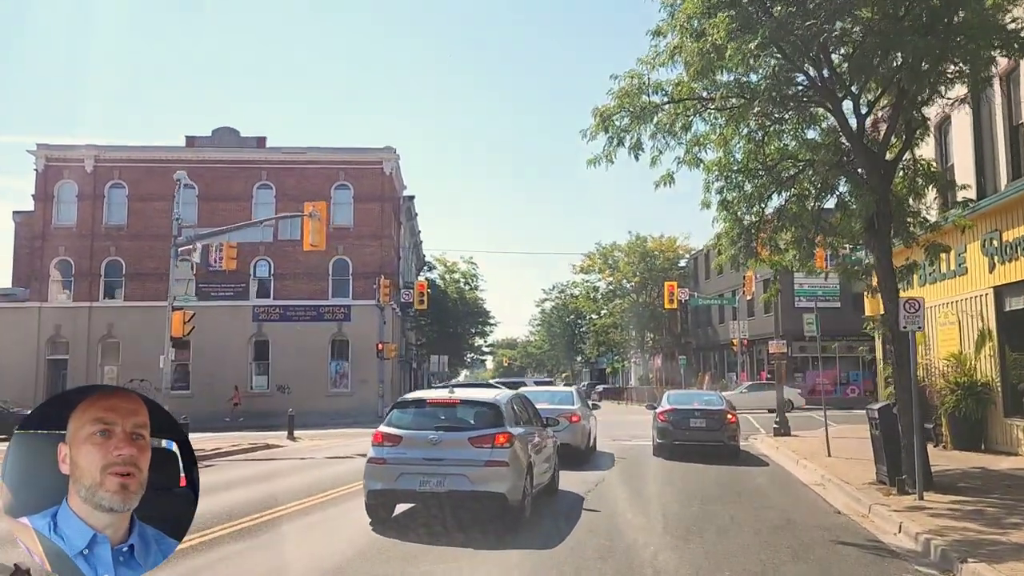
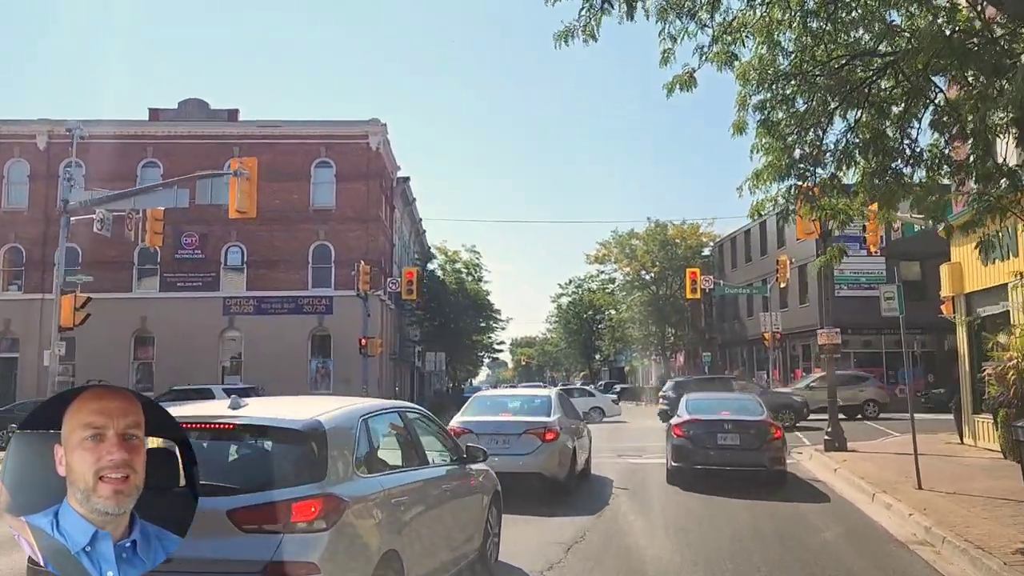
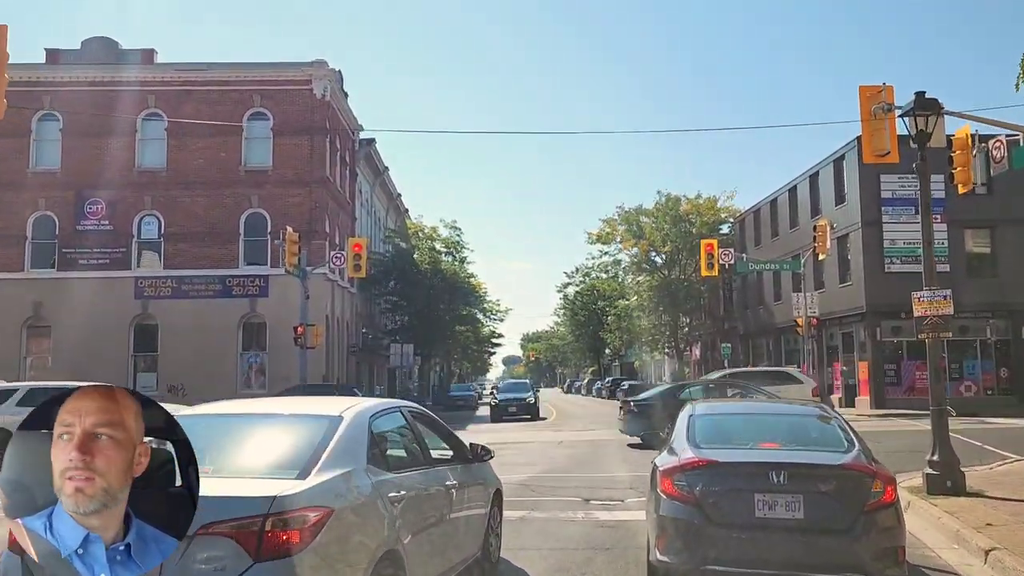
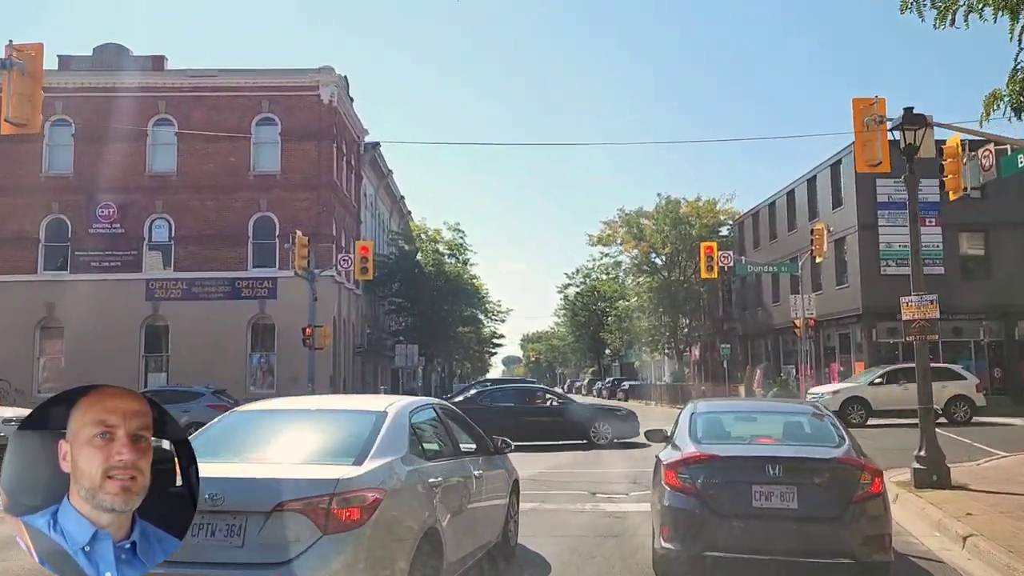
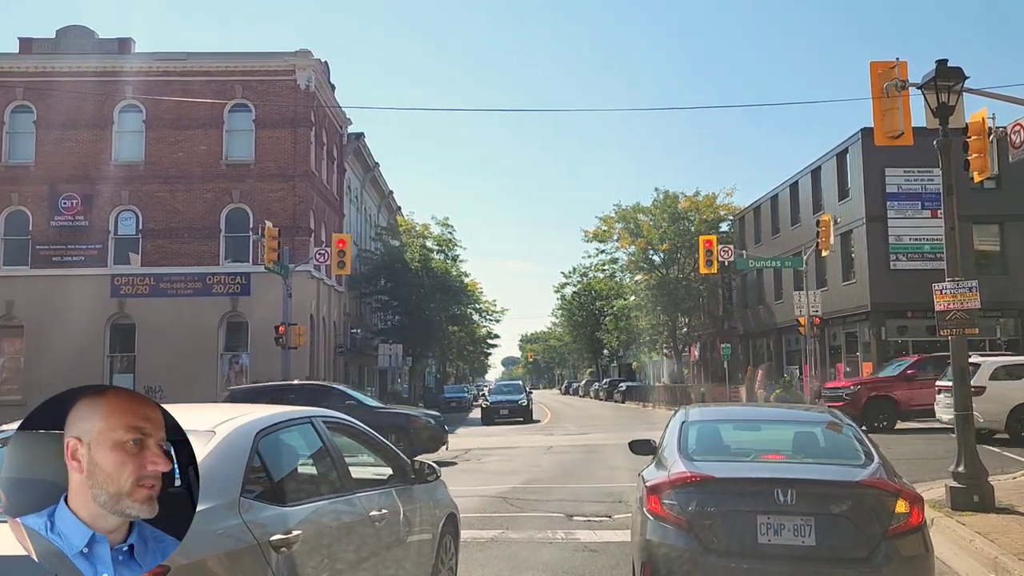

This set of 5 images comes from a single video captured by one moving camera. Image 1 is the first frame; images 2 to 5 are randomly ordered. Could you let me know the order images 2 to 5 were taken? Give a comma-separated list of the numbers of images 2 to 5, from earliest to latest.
2, 4, 3, 5
